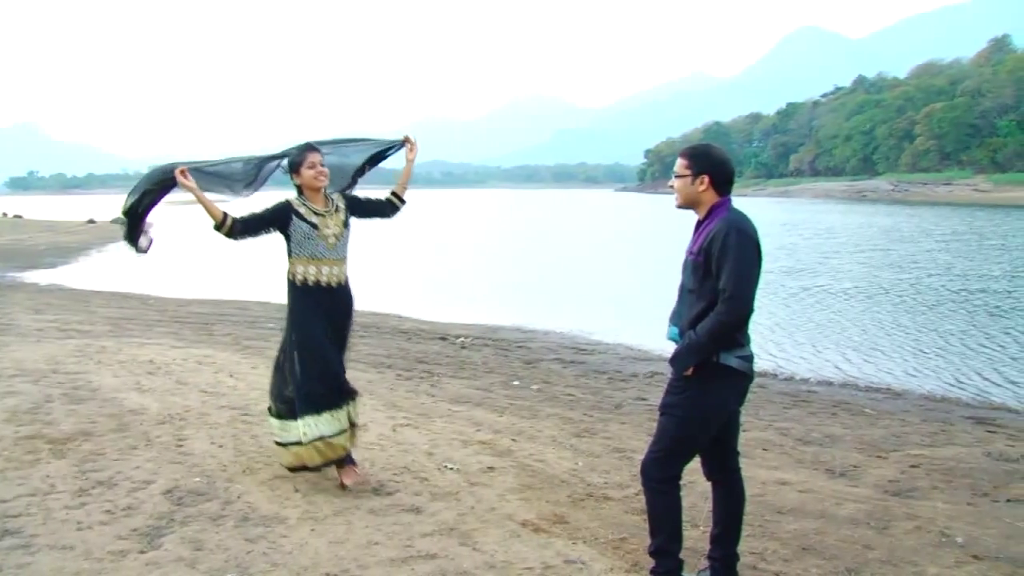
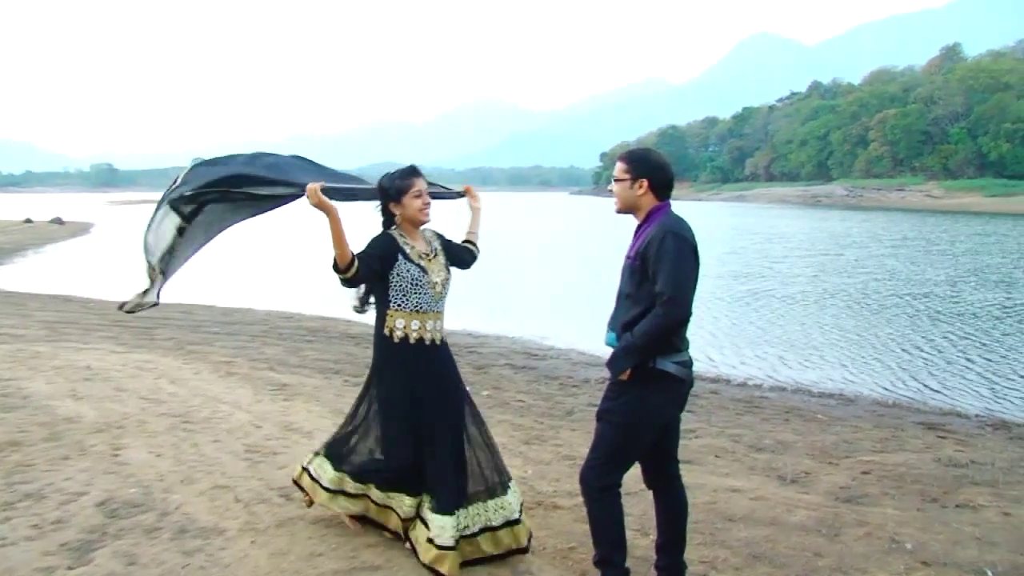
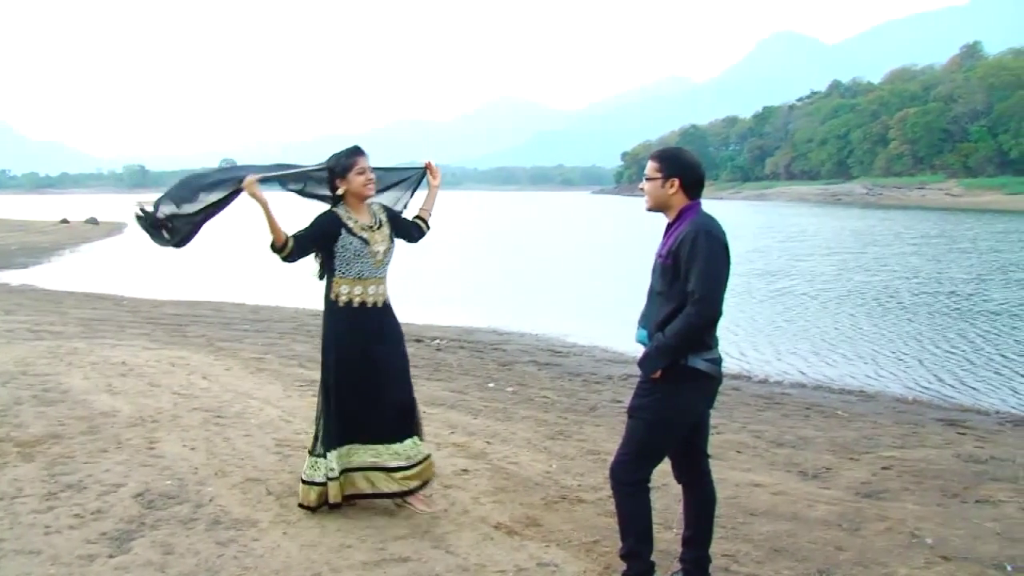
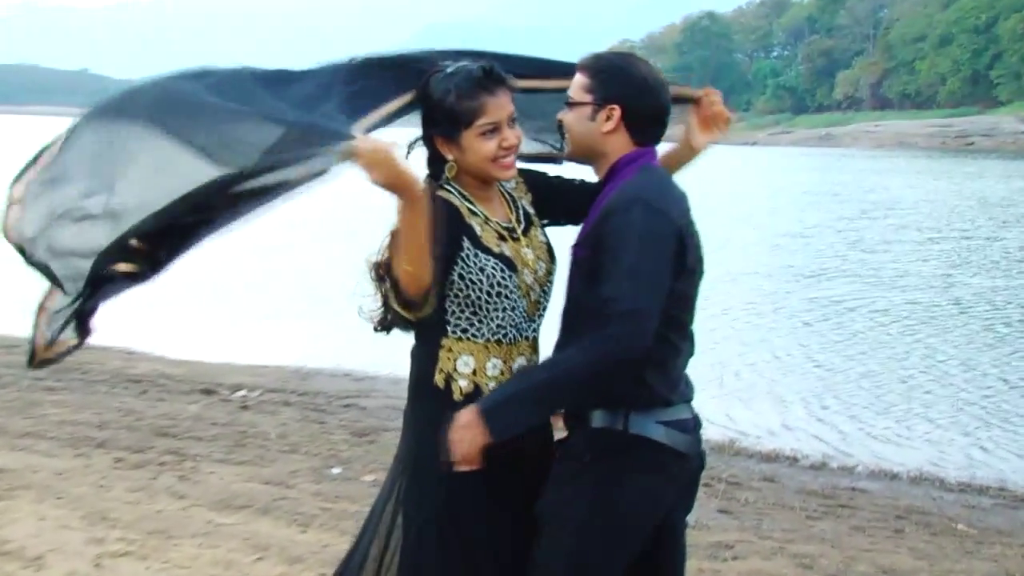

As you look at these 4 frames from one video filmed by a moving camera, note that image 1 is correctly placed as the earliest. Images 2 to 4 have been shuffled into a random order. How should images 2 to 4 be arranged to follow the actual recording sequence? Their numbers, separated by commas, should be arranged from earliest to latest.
3, 2, 4
